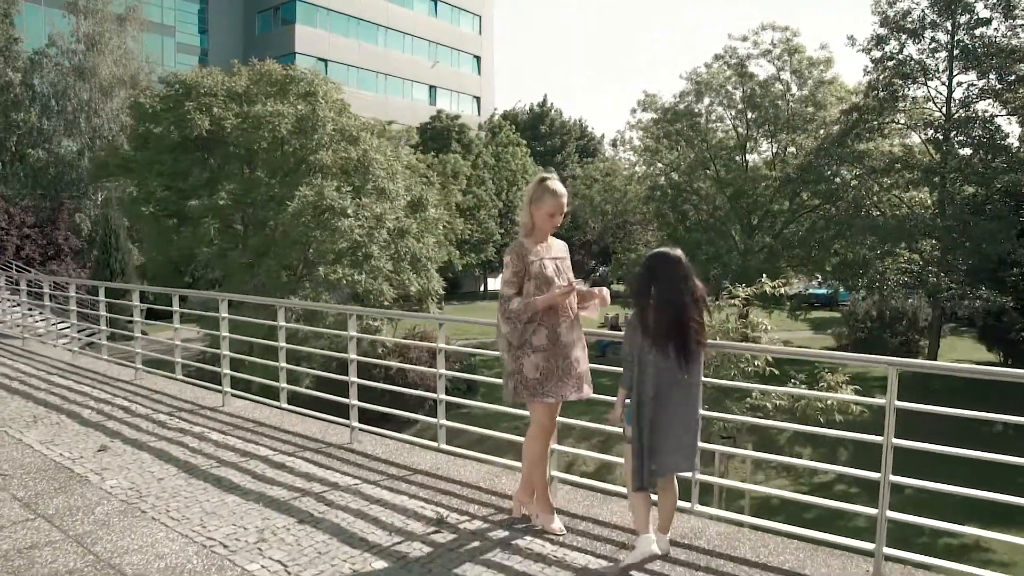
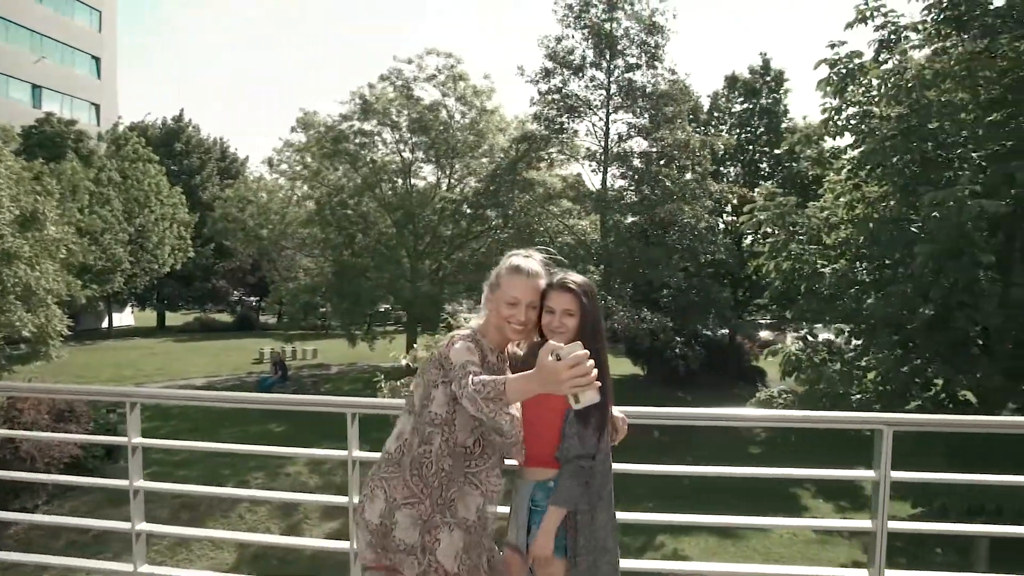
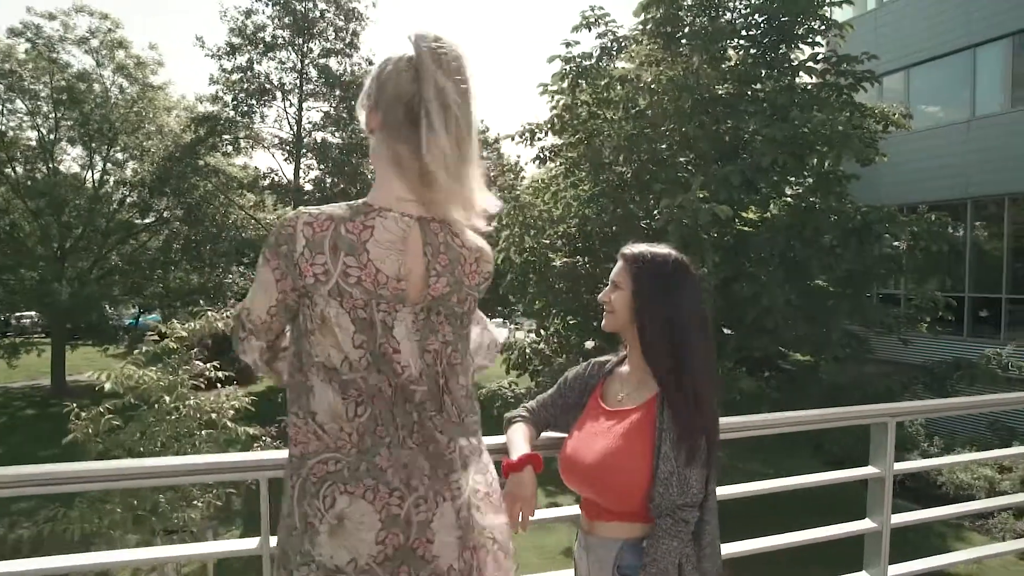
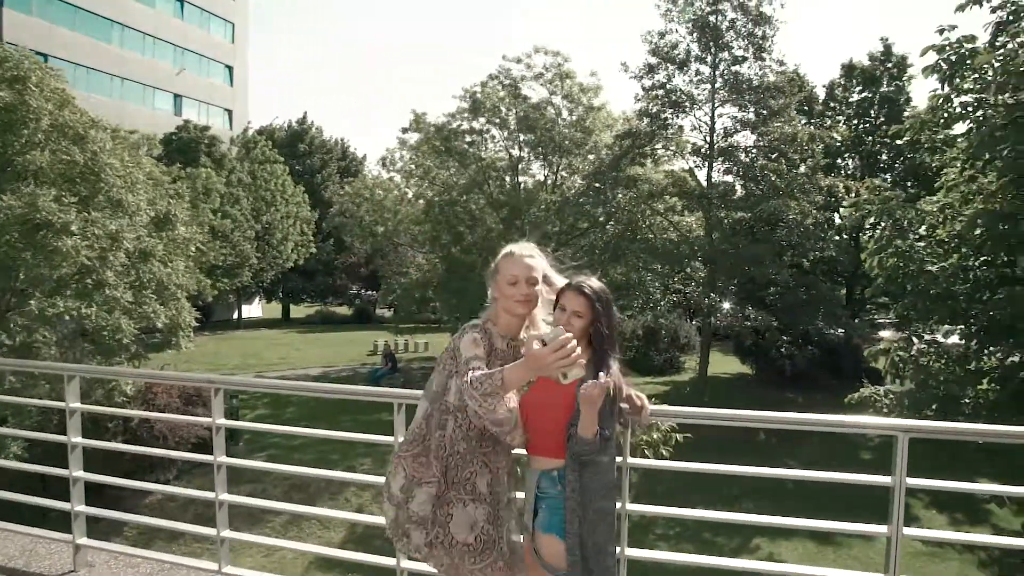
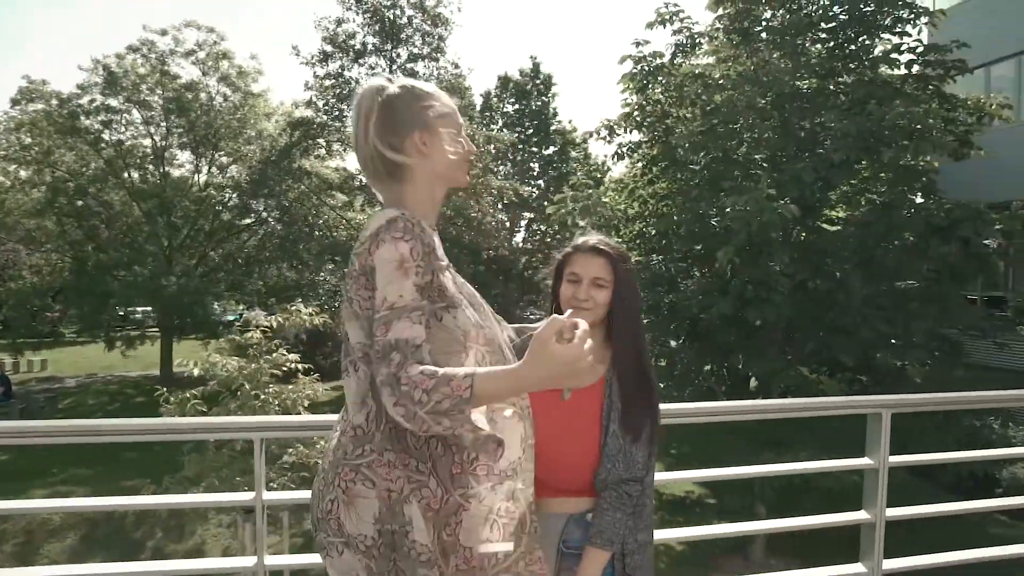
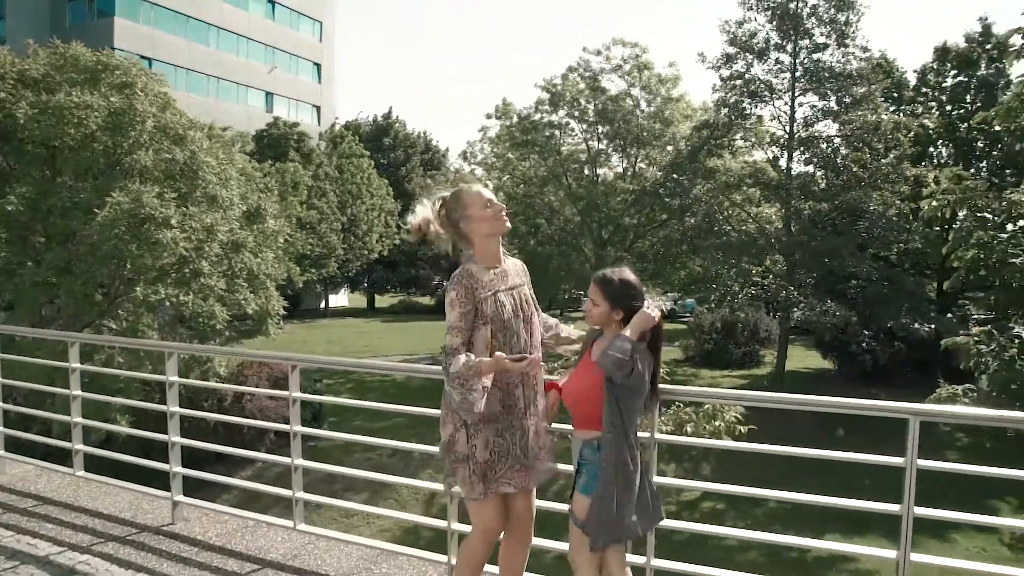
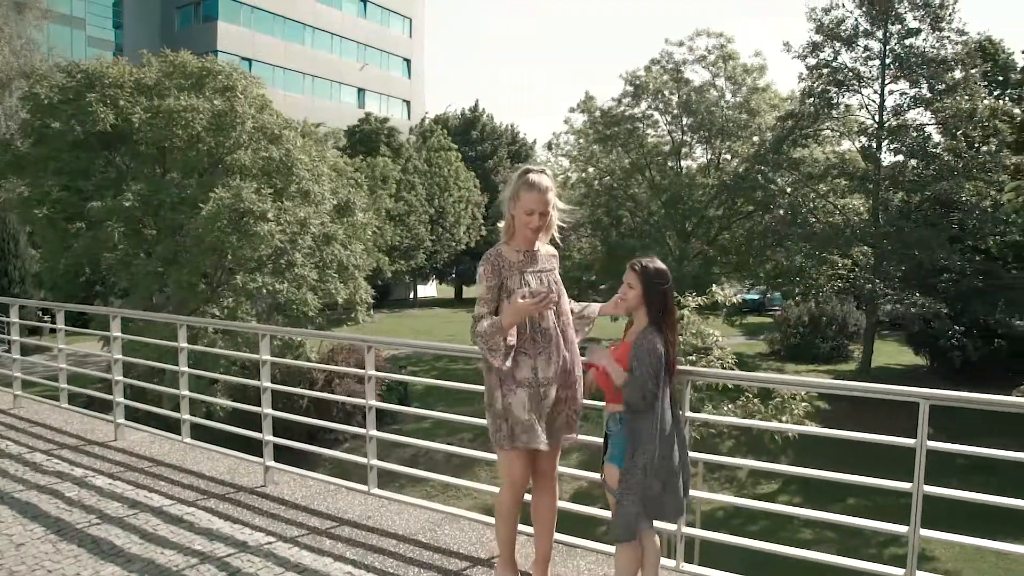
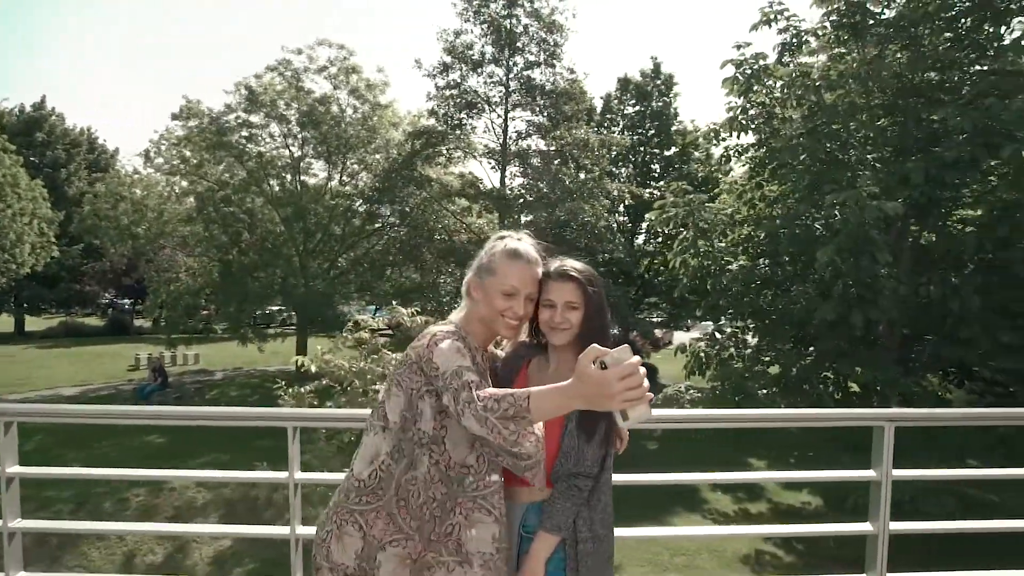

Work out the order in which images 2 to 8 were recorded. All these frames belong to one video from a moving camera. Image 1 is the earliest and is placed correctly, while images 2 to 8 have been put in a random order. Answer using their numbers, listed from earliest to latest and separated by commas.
7, 6, 4, 2, 8, 5, 3
